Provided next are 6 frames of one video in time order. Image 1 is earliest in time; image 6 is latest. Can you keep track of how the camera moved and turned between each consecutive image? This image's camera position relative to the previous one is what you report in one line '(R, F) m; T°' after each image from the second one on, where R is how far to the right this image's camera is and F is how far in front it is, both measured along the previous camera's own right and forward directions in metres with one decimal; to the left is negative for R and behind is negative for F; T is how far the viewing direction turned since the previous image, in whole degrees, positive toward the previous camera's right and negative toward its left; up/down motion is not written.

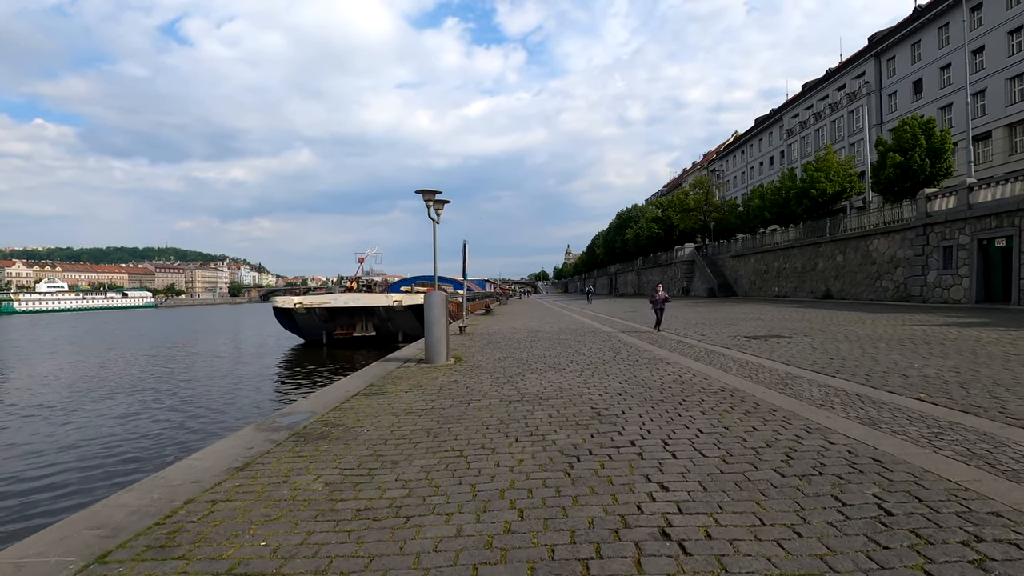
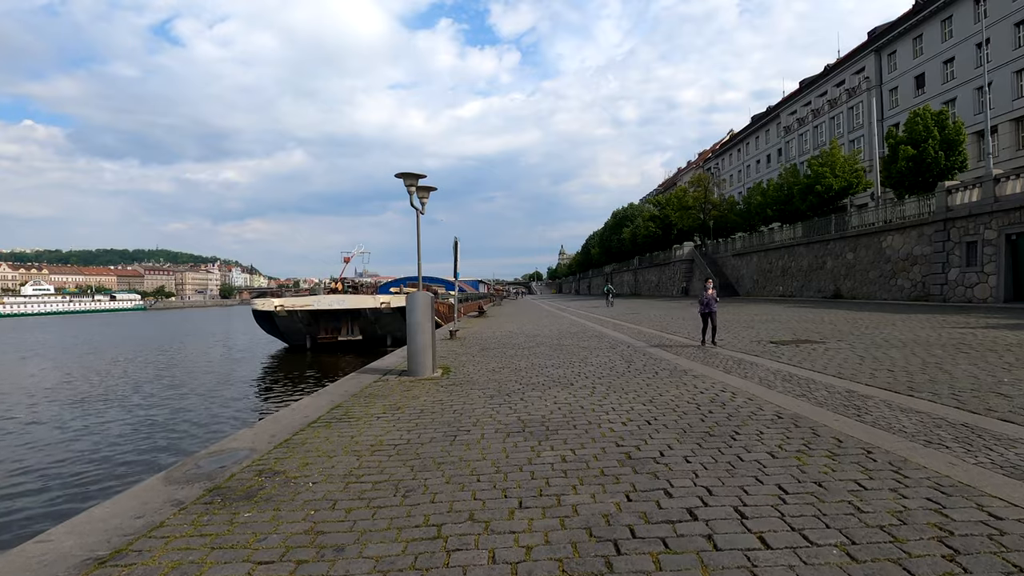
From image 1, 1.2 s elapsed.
(0.0, +1.5) m; +1°
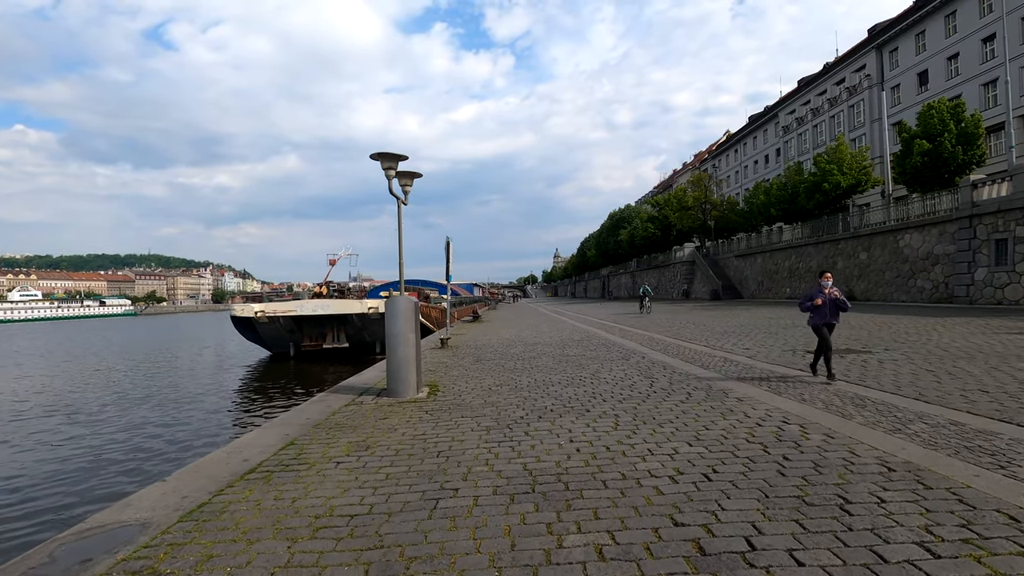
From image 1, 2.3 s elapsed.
(-0.1, +1.5) m; +1°
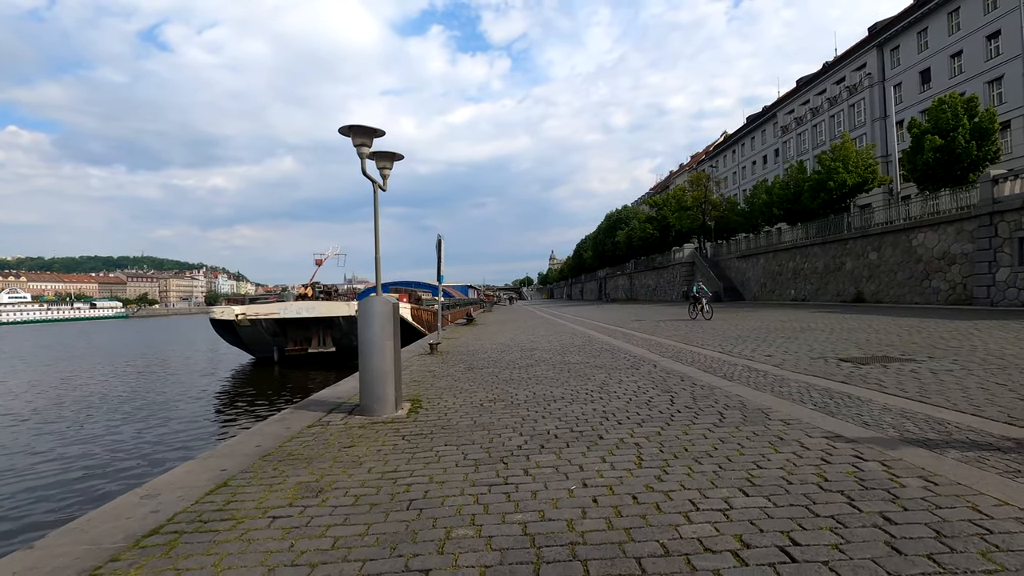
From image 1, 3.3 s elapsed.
(0.0, +1.2) m; 0°
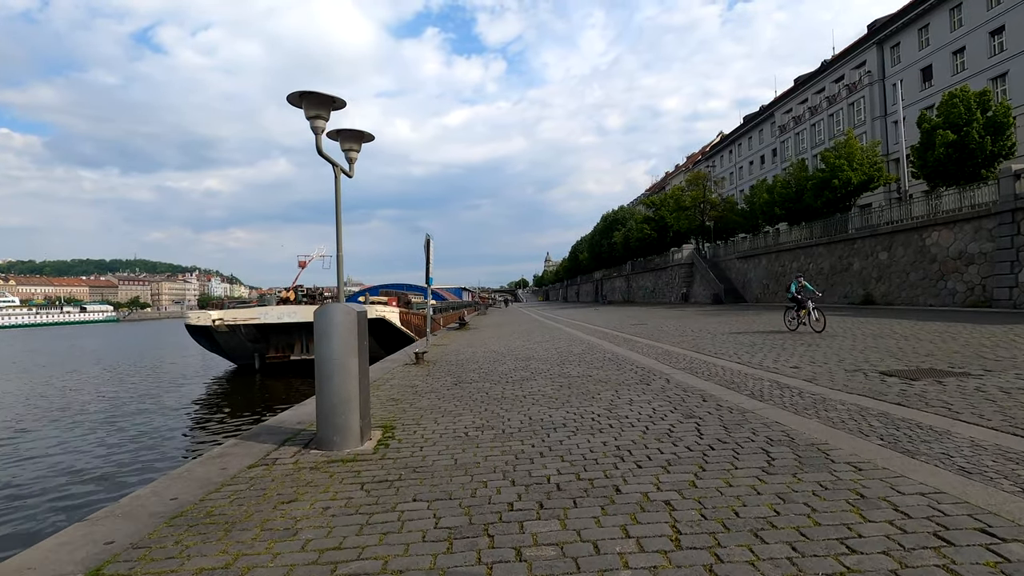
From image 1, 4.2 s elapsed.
(+0.1, +1.2) m; 0°
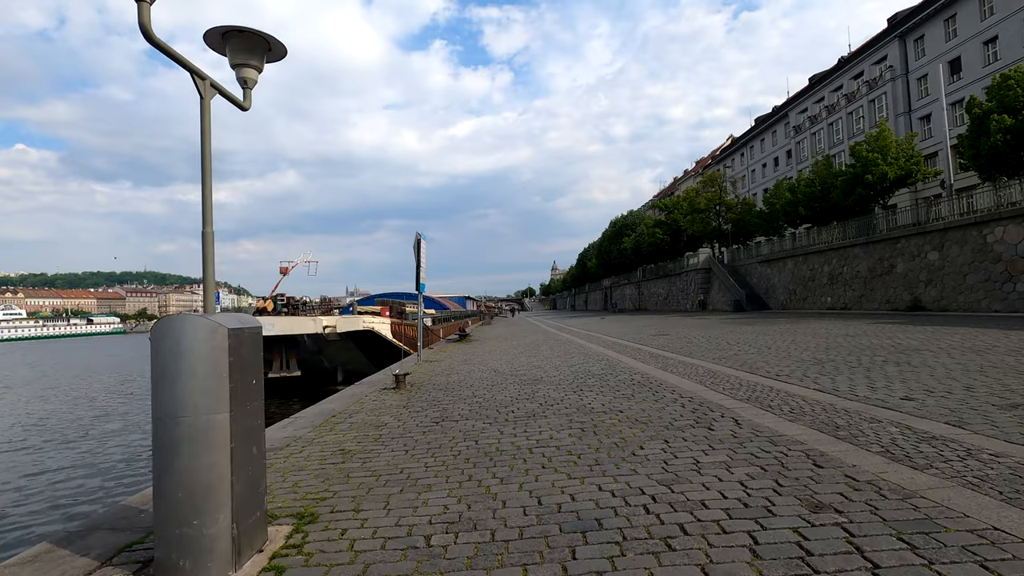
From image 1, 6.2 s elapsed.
(+0.1, +2.4) m; -1°
